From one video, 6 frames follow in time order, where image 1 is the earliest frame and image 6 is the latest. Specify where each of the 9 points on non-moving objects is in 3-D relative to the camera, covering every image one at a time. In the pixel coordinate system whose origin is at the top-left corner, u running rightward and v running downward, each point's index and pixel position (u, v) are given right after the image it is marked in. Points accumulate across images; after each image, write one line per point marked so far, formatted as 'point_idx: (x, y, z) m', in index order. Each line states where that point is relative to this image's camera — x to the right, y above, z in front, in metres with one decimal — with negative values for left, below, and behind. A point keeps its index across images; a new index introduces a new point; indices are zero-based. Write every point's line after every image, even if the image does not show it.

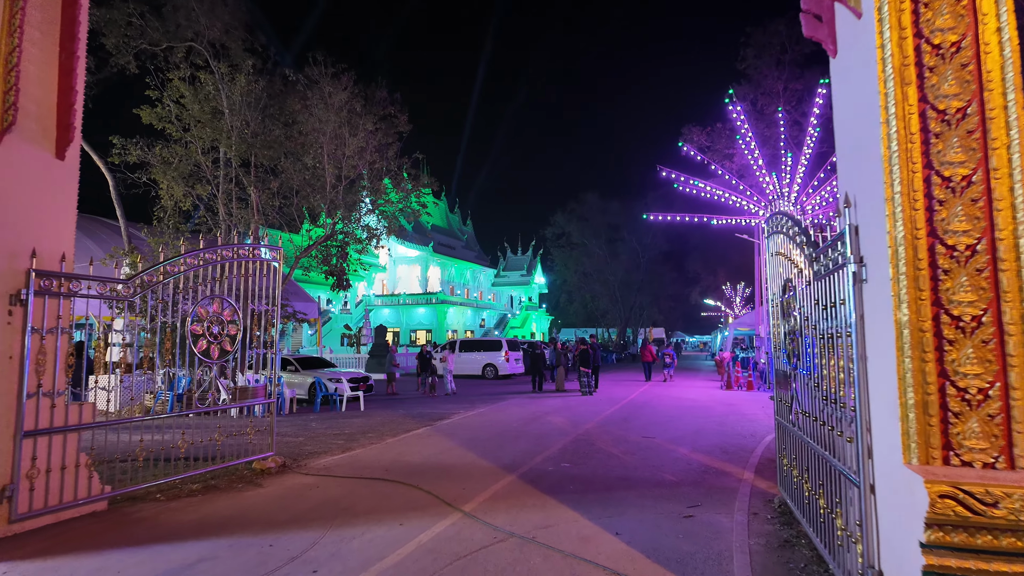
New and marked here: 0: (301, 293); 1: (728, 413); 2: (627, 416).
0: (-7.0, -0.2, +19.3) m
1: (+4.8, -2.8, +13.1) m
2: (+2.4, -2.7, +12.3) m
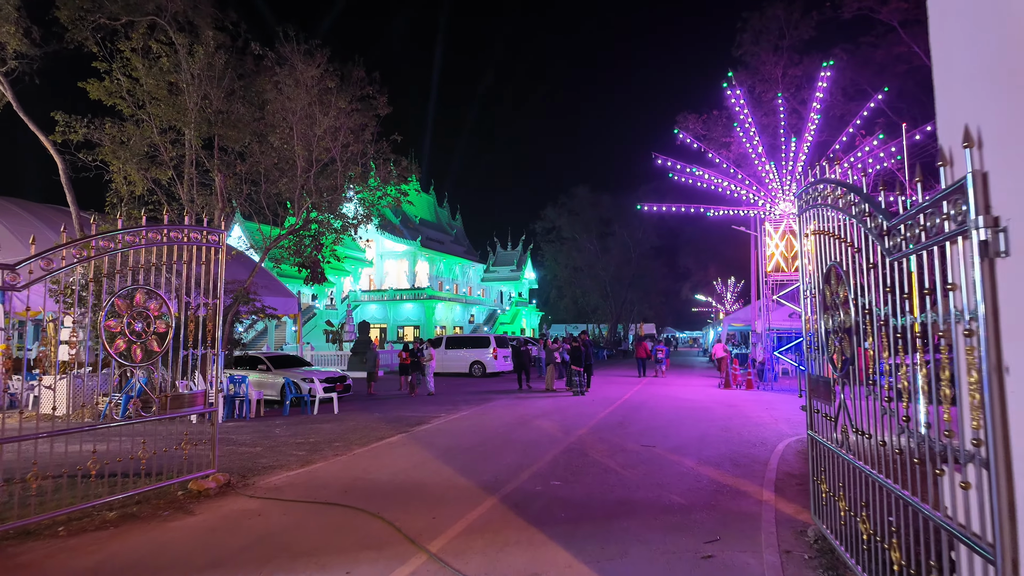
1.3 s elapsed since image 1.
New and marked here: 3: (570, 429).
0: (-7.4, 0.0, +18.1) m
1: (+4.5, -2.7, +12.1) m
2: (+2.1, -2.6, +11.3) m
3: (+1.0, -2.5, +10.1) m
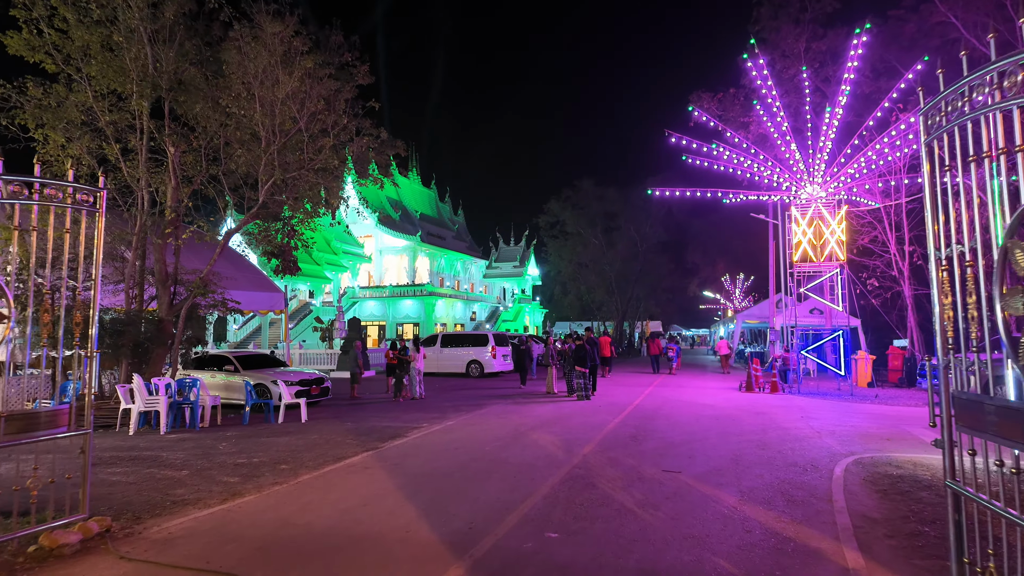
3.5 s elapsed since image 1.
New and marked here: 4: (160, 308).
0: (-7.4, +0.2, +16.3) m
1: (+4.4, -2.4, +10.3) m
2: (+2.0, -2.4, +9.4) m
3: (+0.9, -2.3, +8.3) m
4: (-7.5, -0.4, +12.4) m
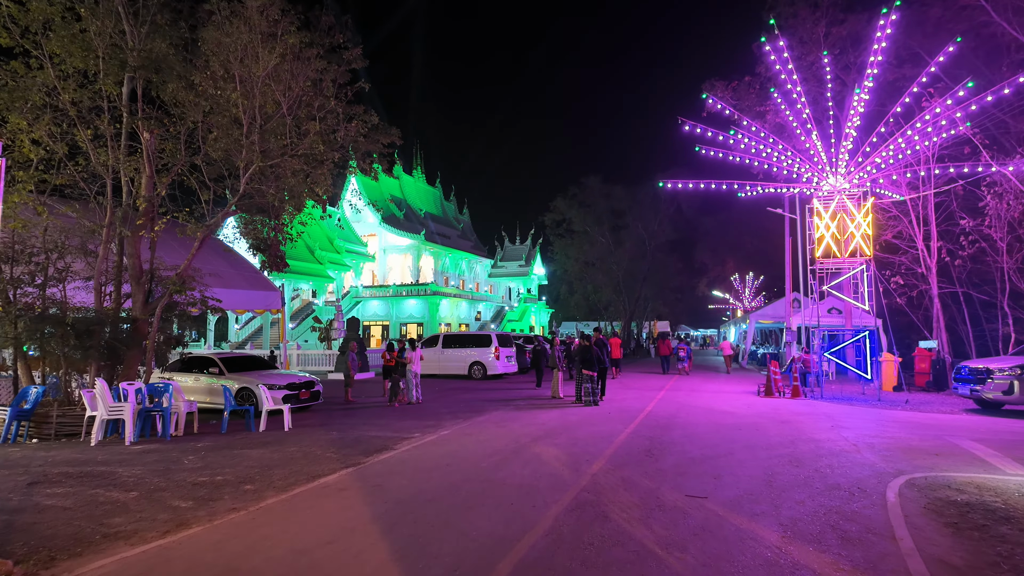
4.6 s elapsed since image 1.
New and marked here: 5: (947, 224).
0: (-7.4, +0.3, +15.4) m
1: (+4.4, -2.4, +9.2) m
2: (+2.0, -2.3, +8.4) m
3: (+0.9, -2.2, +7.3) m
4: (-7.5, -0.4, +11.5) m
5: (+14.4, +2.1, +19.3) m
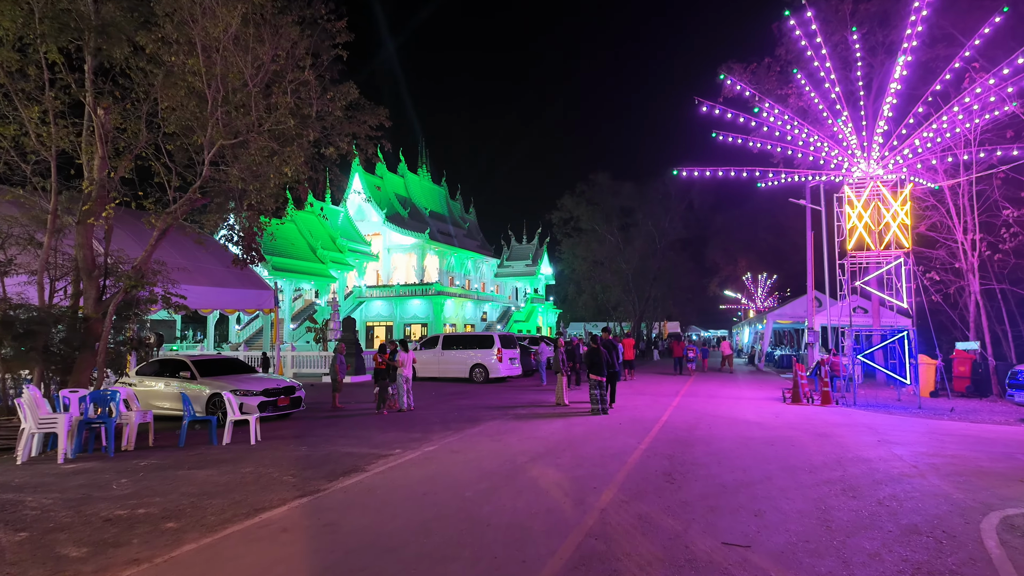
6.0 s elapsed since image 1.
0: (-7.3, +0.4, +14.2) m
1: (+4.3, -2.3, +7.8) m
2: (+1.9, -2.2, +7.0) m
3: (+0.8, -2.1, +5.9) m
4: (-7.5, -0.3, +10.3) m
5: (+14.4, +2.2, +17.7) m
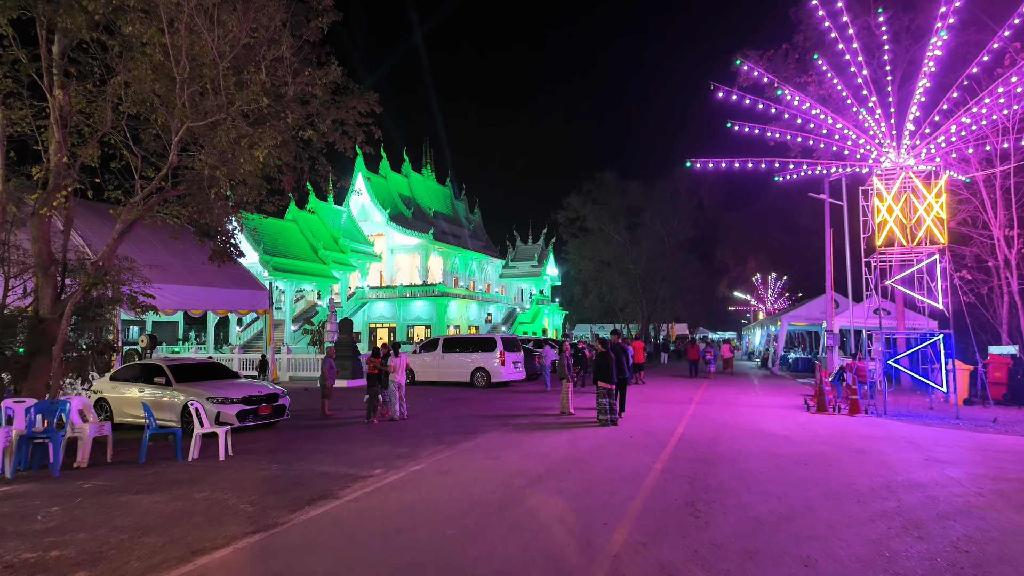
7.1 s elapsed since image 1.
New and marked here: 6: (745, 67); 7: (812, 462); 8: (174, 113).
0: (-7.3, +0.4, +13.2) m
1: (+4.3, -2.2, +6.7) m
2: (+1.9, -2.1, +6.0) m
3: (+0.7, -2.1, +4.9) m
4: (-7.5, -0.3, +9.3) m
5: (+14.5, +2.2, +16.5) m
6: (+6.5, +6.2, +16.2) m
7: (+4.1, -2.3, +7.9) m
8: (-5.3, +2.7, +9.0) m
